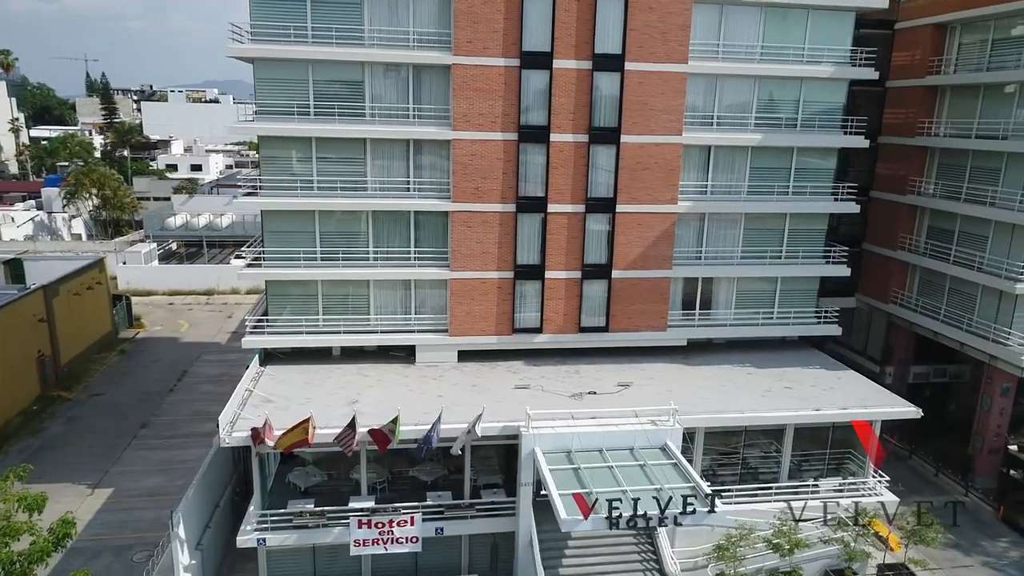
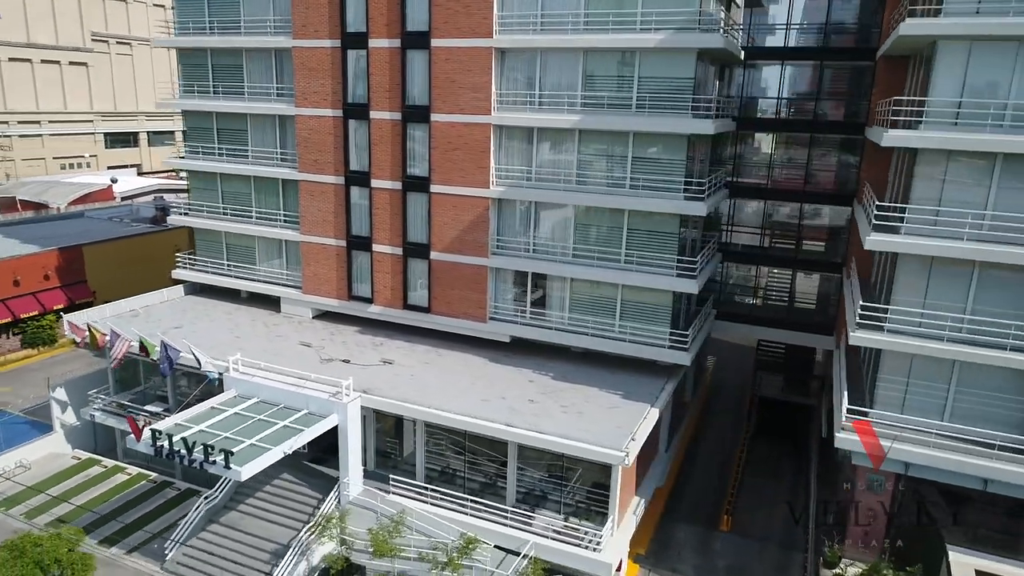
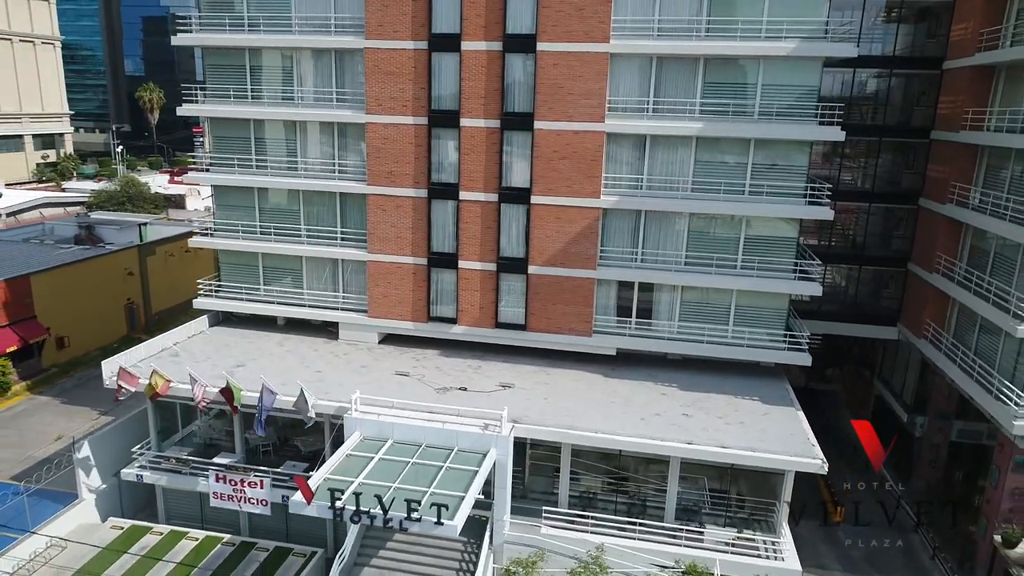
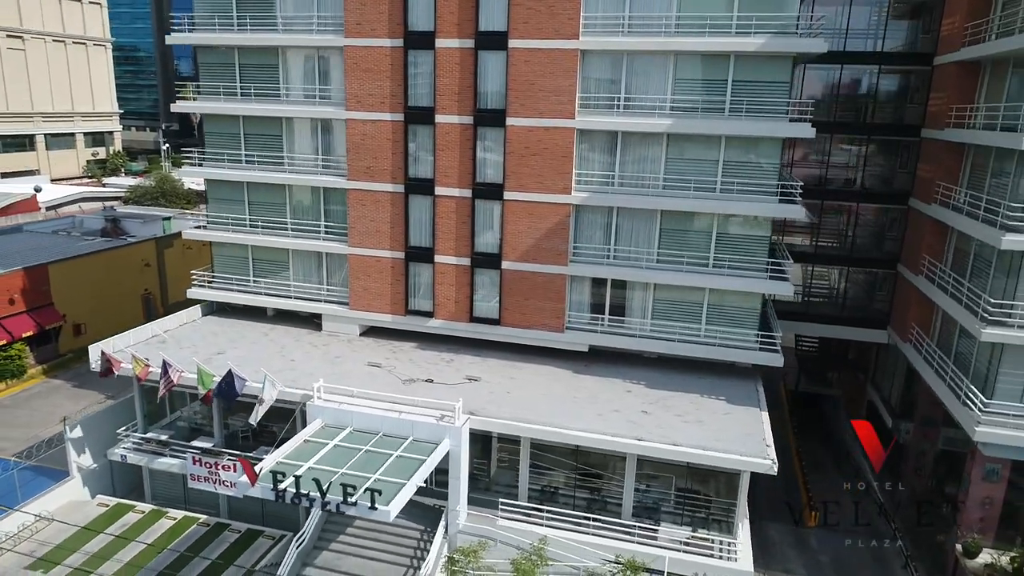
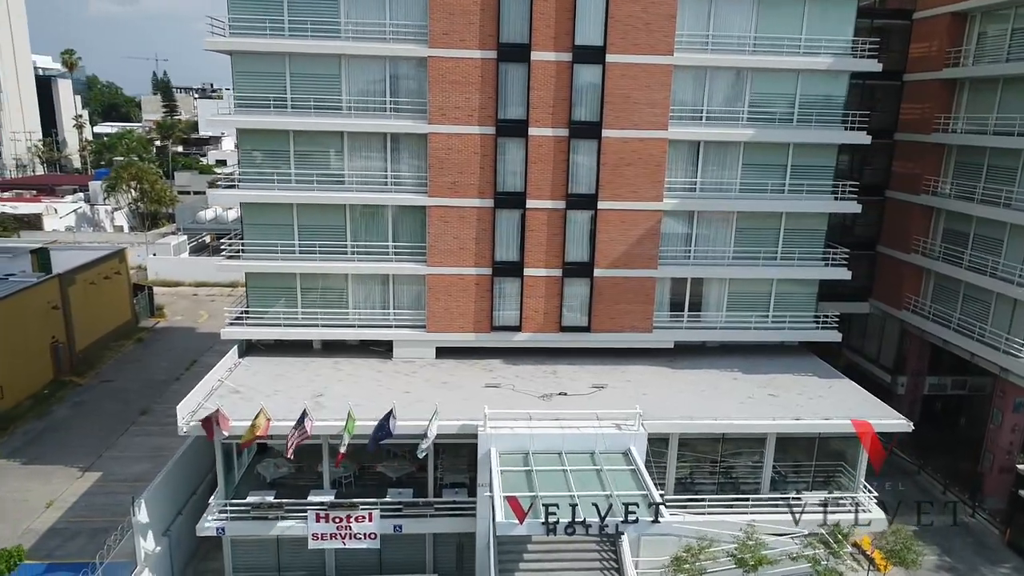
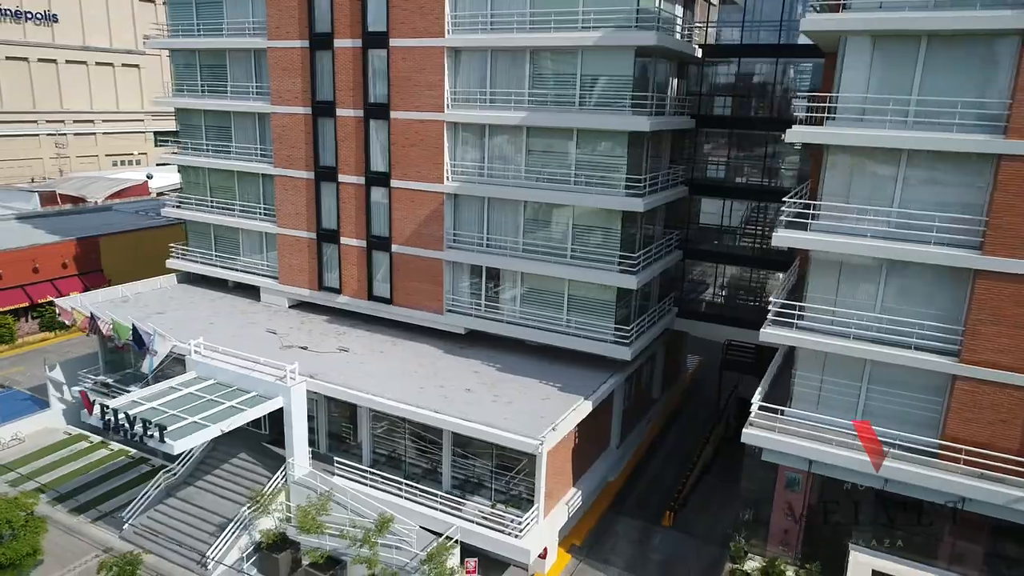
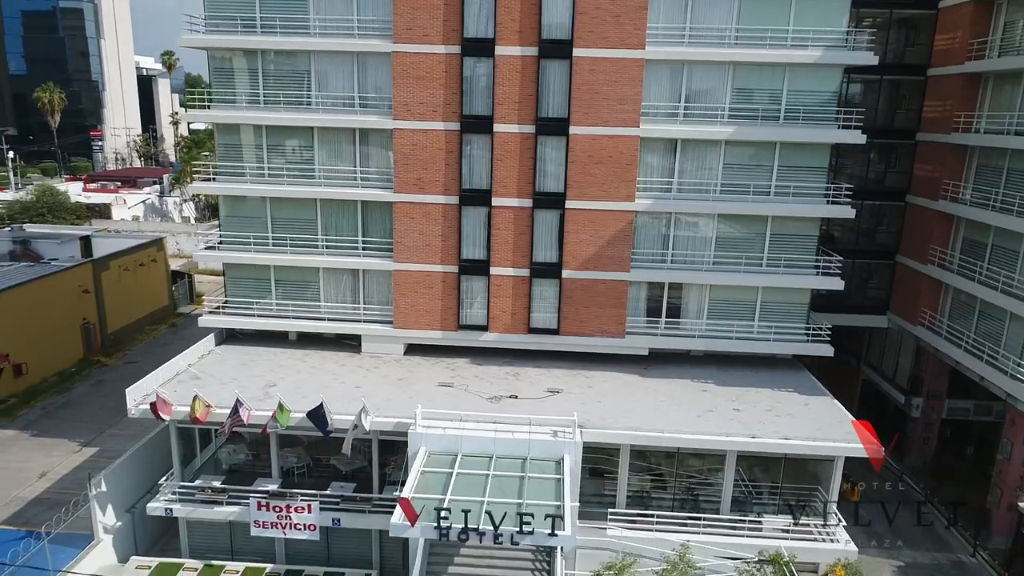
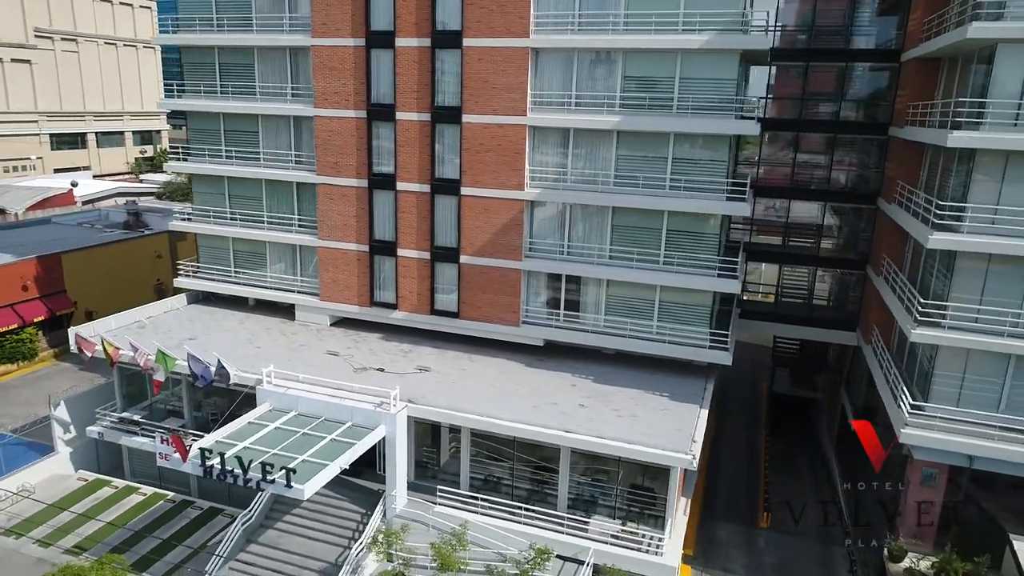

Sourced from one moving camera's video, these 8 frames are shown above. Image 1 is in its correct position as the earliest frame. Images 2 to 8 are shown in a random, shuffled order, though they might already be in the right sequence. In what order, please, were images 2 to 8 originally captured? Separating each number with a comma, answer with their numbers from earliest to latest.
5, 7, 3, 4, 8, 2, 6
